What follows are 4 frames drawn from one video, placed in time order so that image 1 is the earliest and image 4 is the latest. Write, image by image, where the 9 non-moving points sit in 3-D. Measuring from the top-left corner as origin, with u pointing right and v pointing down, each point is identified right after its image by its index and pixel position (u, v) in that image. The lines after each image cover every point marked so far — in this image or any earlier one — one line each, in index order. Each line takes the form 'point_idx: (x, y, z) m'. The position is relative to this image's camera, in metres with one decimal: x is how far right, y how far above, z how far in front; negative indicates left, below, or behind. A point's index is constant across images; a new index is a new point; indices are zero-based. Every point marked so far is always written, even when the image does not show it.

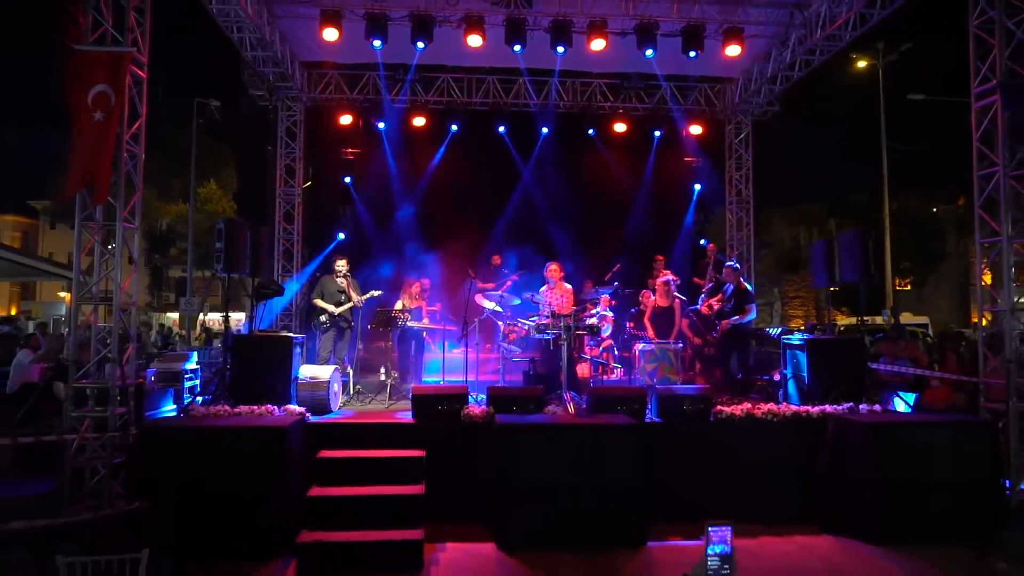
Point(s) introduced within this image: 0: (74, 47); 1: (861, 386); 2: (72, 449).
0: (-3.4, +1.9, +5.8) m
1: (+3.5, -1.0, +7.5) m
2: (-3.4, -1.2, +5.8) m
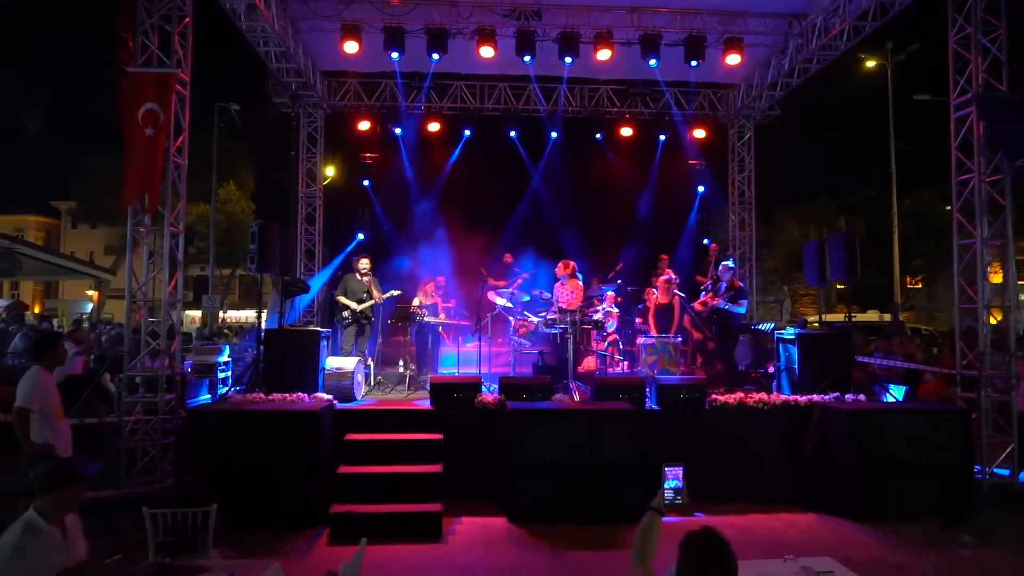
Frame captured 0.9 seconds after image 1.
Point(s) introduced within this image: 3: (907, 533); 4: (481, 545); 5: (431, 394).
0: (-3.3, +1.9, +6.5) m
1: (+3.6, -1.0, +8.0) m
2: (-3.3, -1.2, +6.4) m
3: (+3.3, -2.0, +6.2) m
4: (-0.2, -2.0, +5.7) m
5: (-0.7, -1.0, +6.8) m
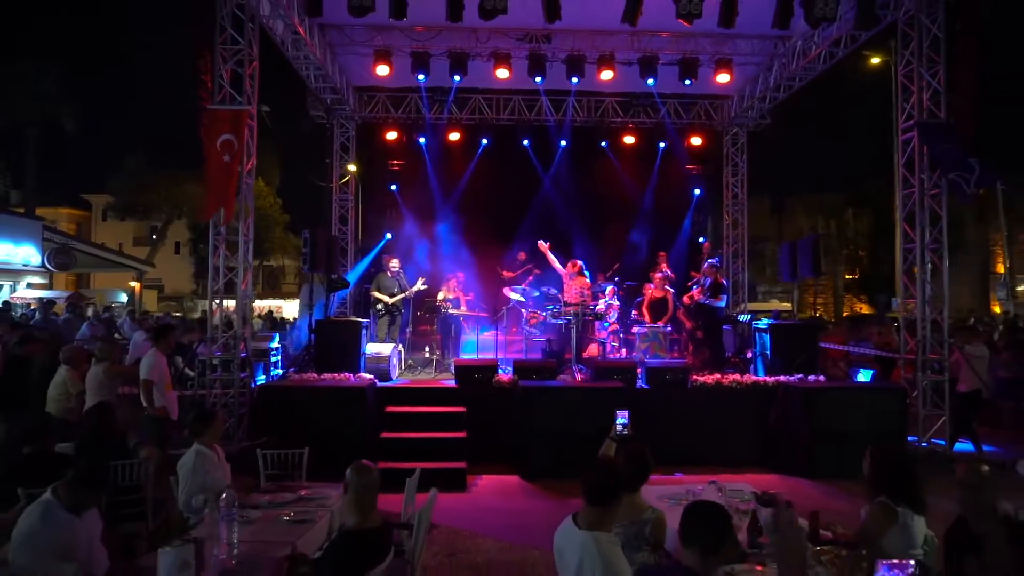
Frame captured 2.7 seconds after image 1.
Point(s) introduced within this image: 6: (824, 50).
0: (-3.2, +1.9, +7.9) m
1: (+3.8, -0.9, +9.3) m
2: (-3.2, -1.2, +7.8) m
3: (+3.4, -2.0, +7.5) m
4: (-0.1, -2.0, +7.1) m
5: (-0.6, -0.9, +8.2) m
6: (+4.4, +3.4, +10.6) m
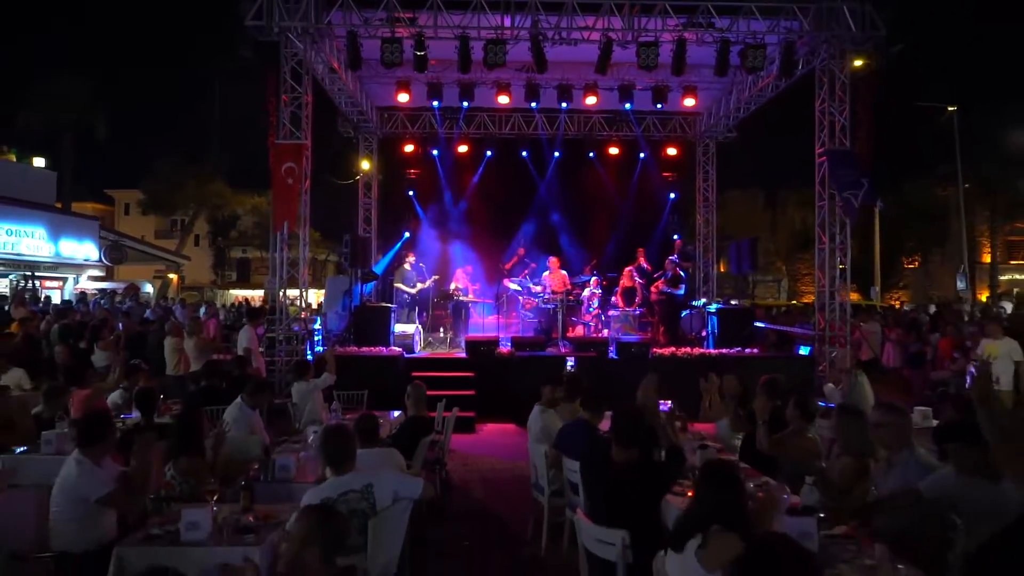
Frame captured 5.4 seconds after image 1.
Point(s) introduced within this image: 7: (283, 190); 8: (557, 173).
0: (-3.3, +2.0, +10.2) m
1: (+3.8, -0.8, +11.6) m
2: (-3.2, -1.1, +10.2) m
3: (+3.4, -1.9, +9.8) m
4: (-0.2, -1.9, +9.5) m
5: (-0.6, -0.8, +10.6) m
6: (+4.4, +3.5, +12.8) m
7: (-3.1, +1.3, +10.1) m
8: (+1.0, +2.7, +16.9) m
